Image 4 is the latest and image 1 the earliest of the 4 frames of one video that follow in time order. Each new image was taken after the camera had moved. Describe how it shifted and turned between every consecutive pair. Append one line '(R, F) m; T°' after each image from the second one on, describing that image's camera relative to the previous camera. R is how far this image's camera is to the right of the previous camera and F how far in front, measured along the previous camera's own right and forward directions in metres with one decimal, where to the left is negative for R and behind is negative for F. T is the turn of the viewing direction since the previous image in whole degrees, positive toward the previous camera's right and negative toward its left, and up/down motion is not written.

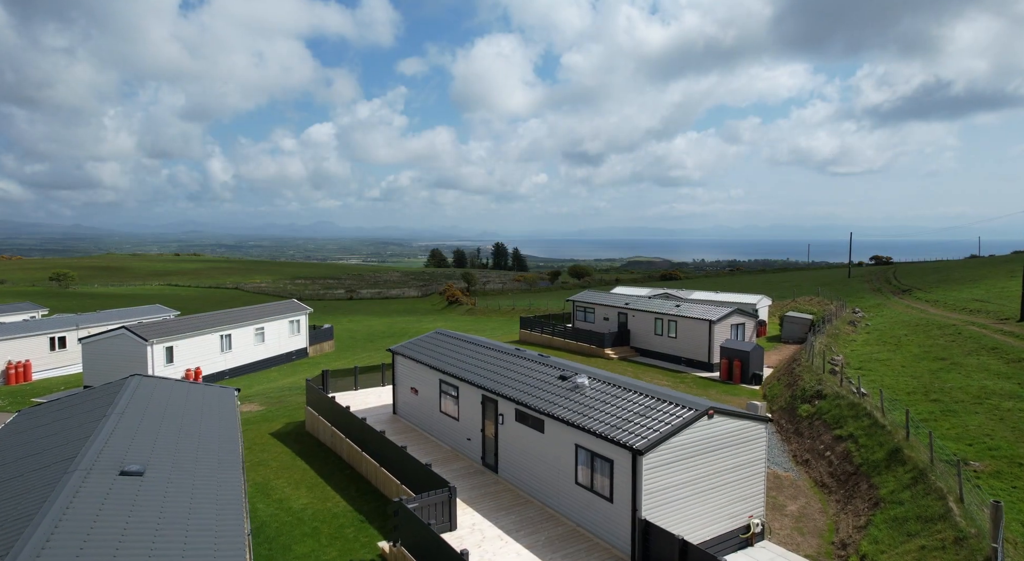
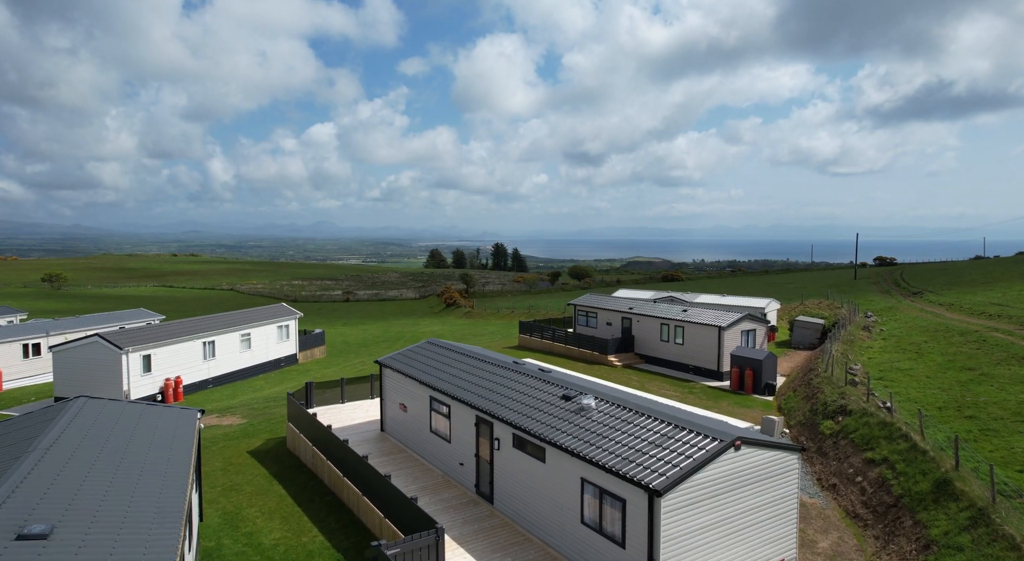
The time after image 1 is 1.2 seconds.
(+0.1, +1.5) m; 0°
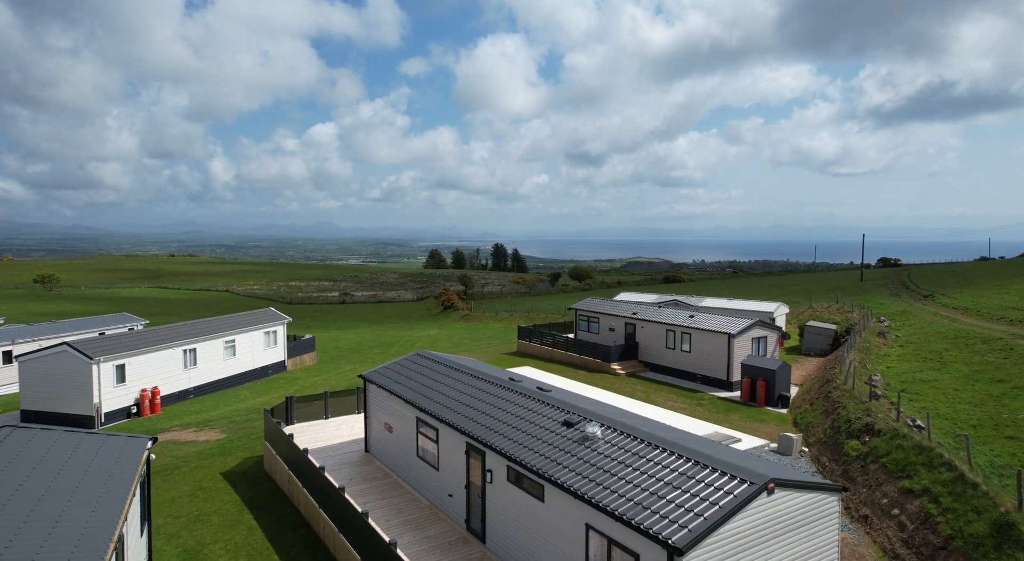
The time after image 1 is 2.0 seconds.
(+0.1, +1.5) m; 0°
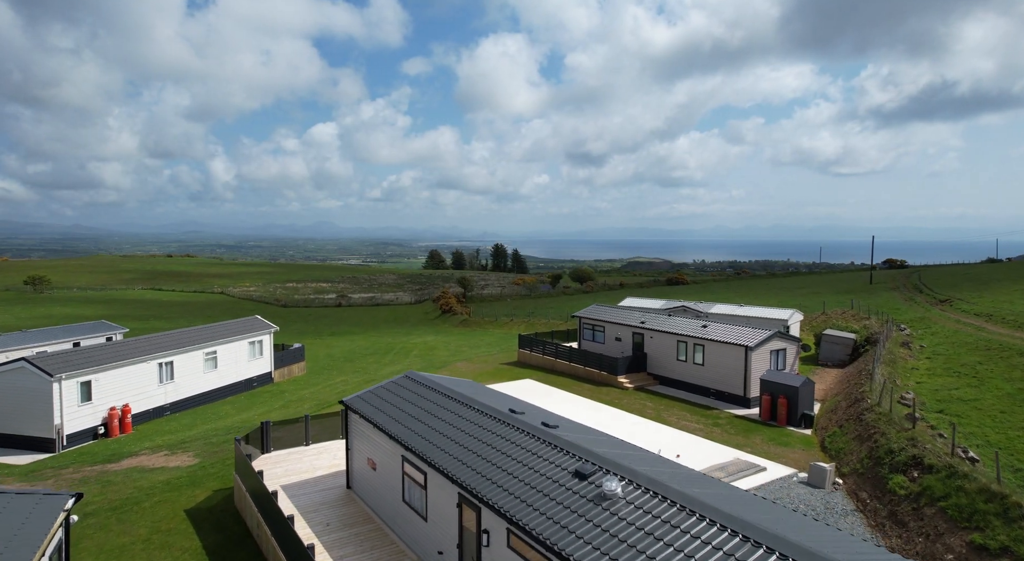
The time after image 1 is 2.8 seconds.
(0.0, +1.8) m; 0°
